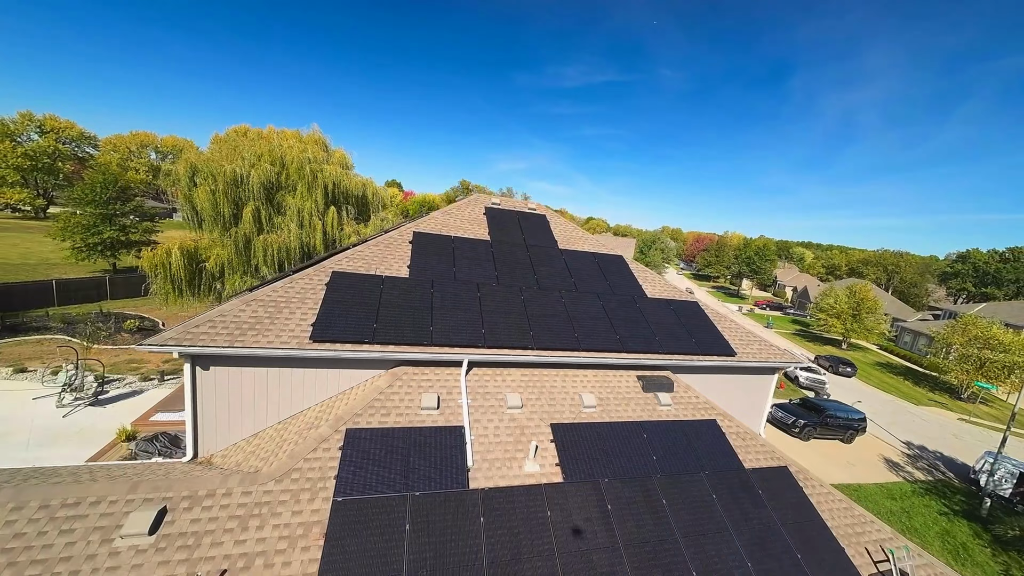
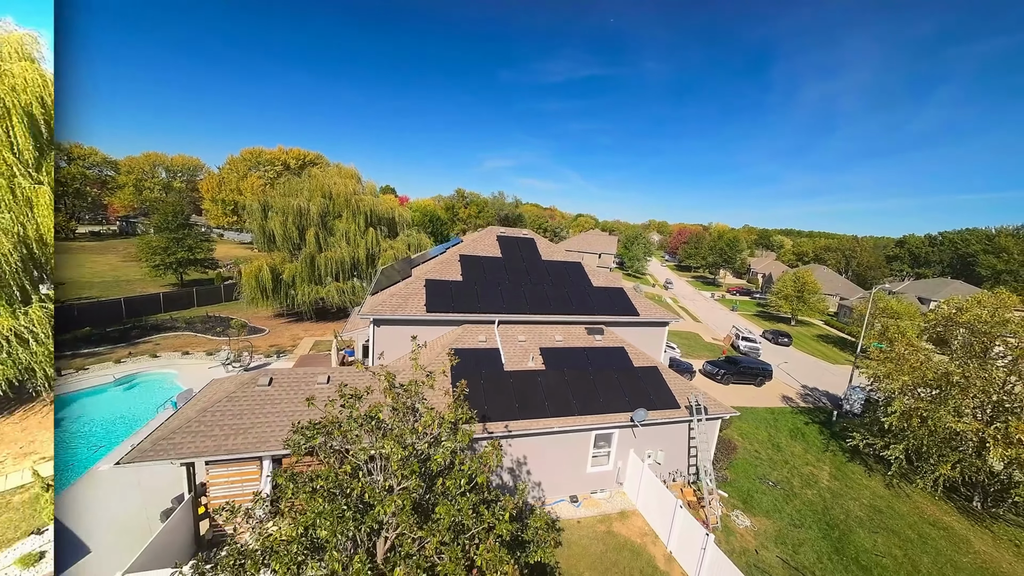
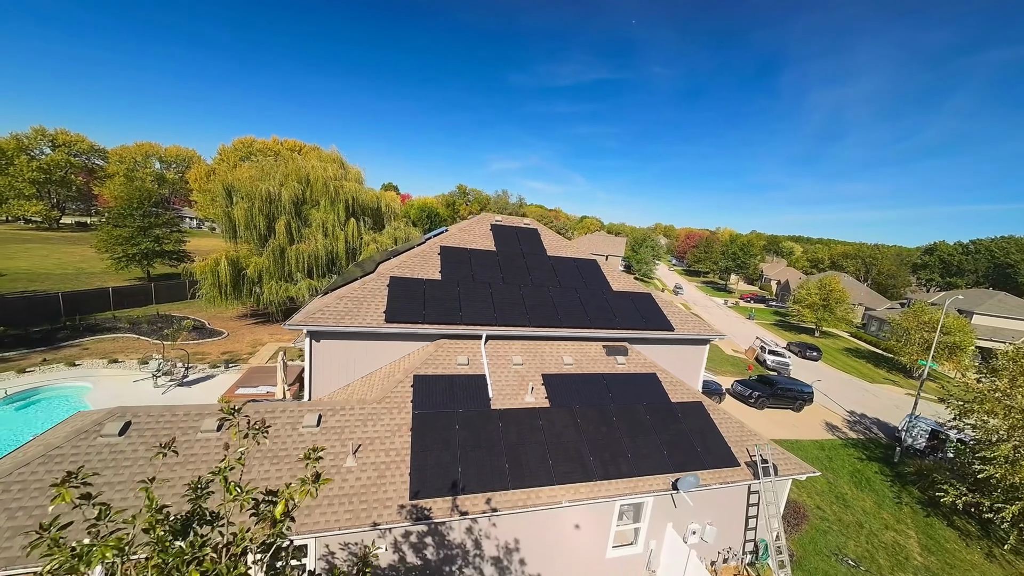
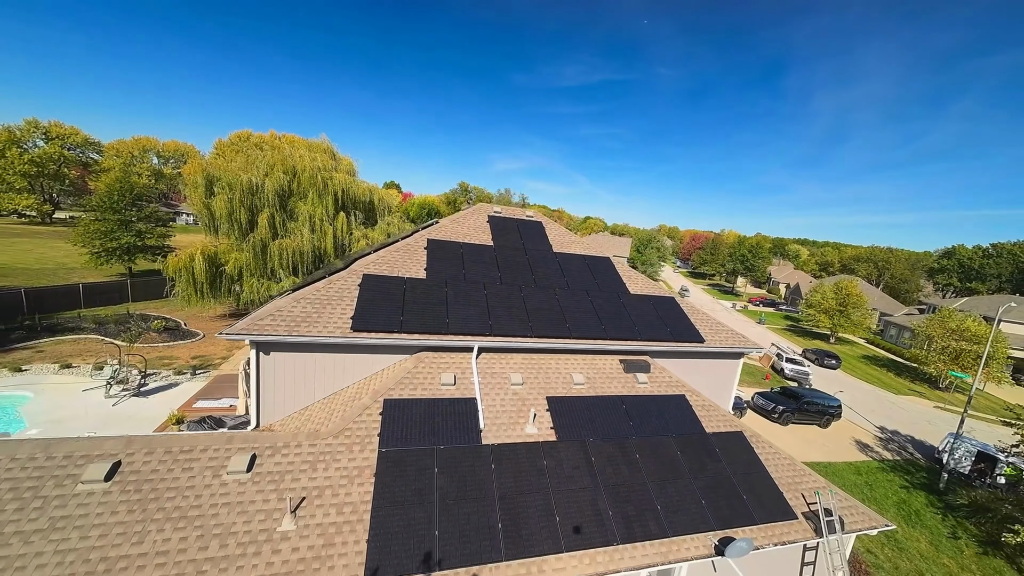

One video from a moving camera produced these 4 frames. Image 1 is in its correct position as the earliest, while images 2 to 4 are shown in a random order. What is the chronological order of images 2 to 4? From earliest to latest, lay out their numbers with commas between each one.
4, 3, 2
